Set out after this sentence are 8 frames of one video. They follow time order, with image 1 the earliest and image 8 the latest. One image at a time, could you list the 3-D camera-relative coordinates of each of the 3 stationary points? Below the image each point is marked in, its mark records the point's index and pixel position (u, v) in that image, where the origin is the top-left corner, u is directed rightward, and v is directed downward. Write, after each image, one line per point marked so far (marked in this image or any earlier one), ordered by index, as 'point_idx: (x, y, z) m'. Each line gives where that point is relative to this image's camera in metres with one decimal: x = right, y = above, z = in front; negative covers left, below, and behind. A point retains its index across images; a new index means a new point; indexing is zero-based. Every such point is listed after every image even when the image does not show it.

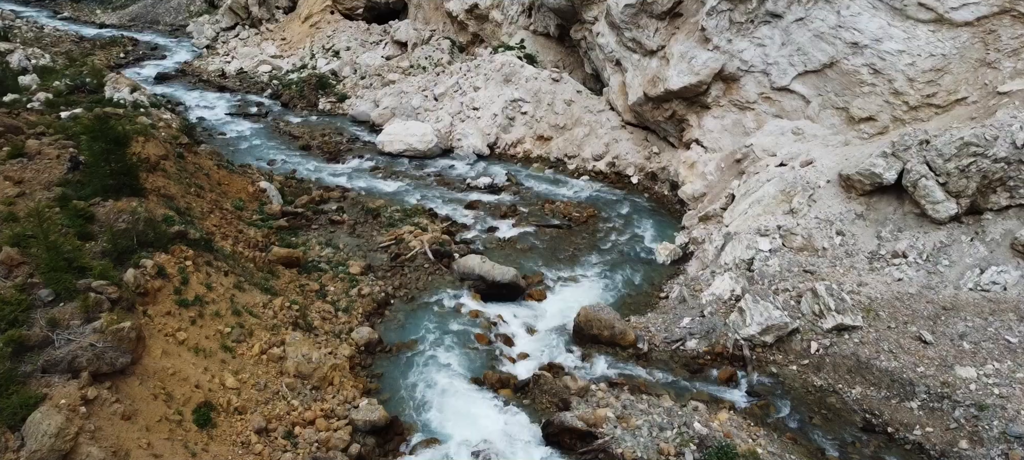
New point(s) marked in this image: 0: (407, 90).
0: (-3.1, +4.2, +19.8) m
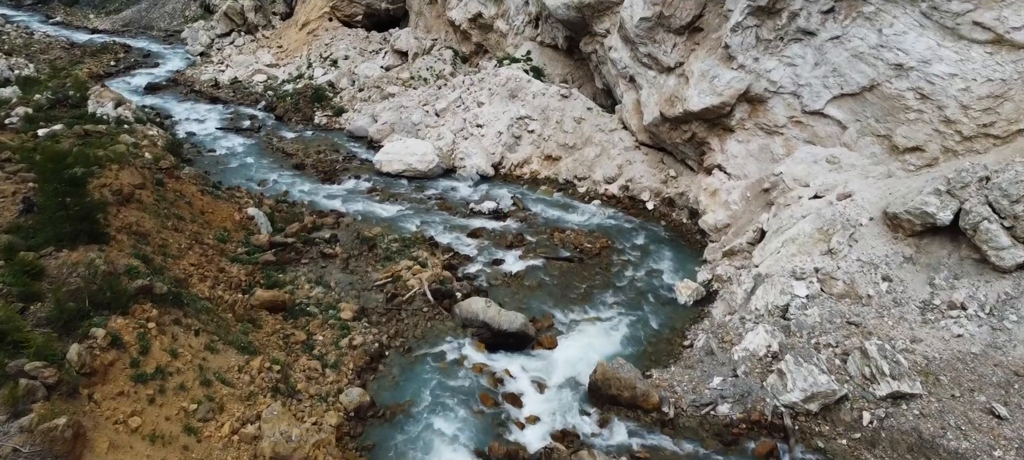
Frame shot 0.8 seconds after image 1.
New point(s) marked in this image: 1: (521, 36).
0: (-3.0, +3.6, +18.8) m
1: (+0.3, +5.7, +19.3) m
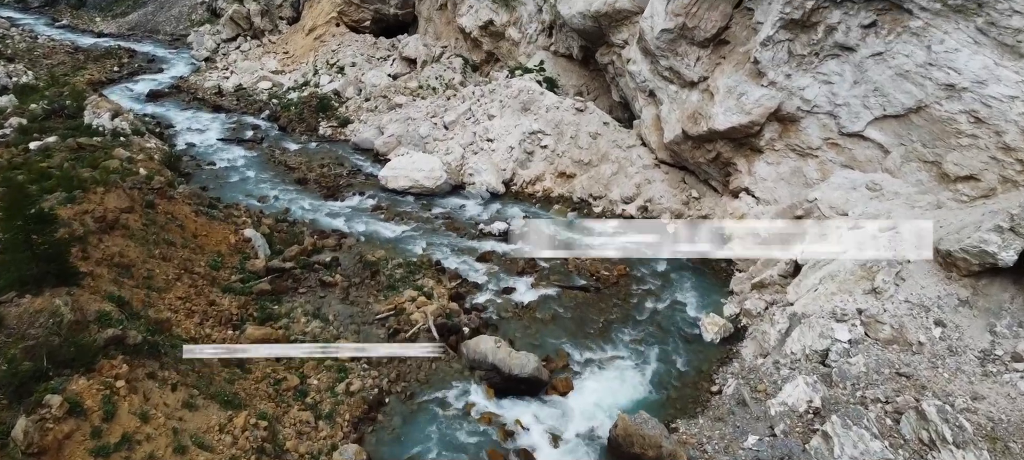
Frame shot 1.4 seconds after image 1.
0: (-2.7, +3.1, +18.0) m
1: (+0.6, +5.2, +18.5) m
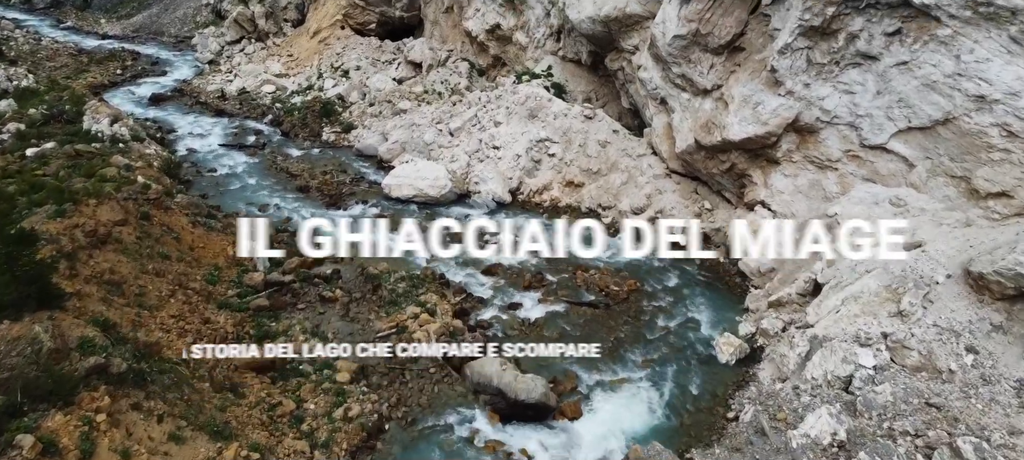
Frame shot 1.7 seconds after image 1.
0: (-2.5, +2.9, +17.7) m
1: (+0.8, +5.0, +18.1) m
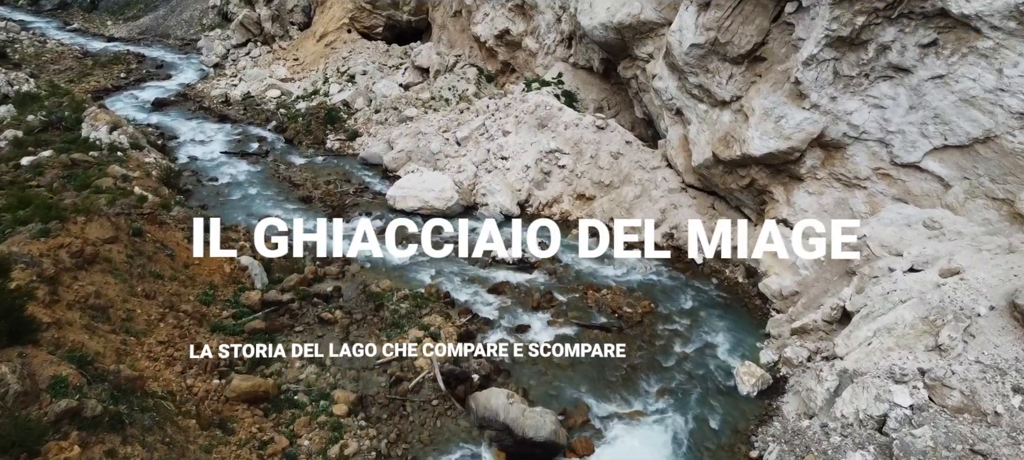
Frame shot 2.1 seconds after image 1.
0: (-2.2, +2.6, +17.2) m
1: (+1.1, +4.7, +17.6) m
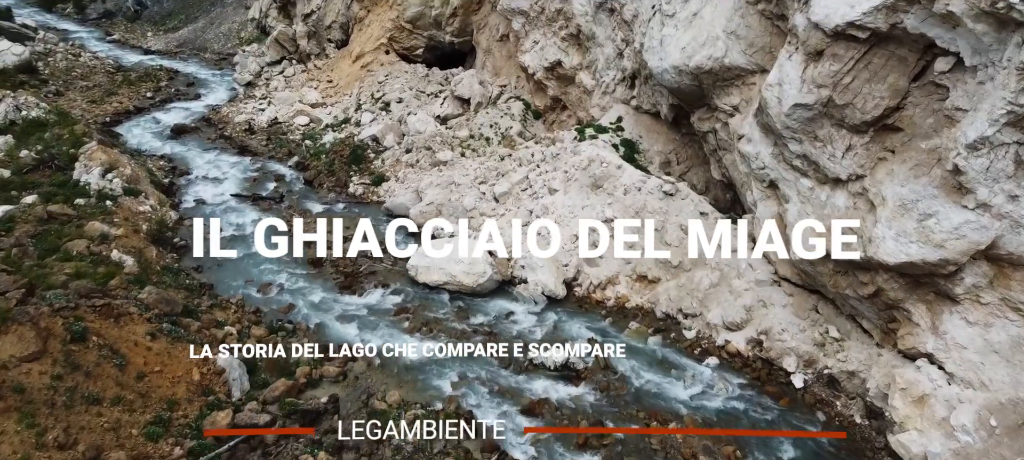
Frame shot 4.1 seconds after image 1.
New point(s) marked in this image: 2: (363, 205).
0: (-1.2, +1.1, +14.8) m
1: (+2.2, +3.1, +15.0) m
2: (-3.6, +0.6, +15.8) m
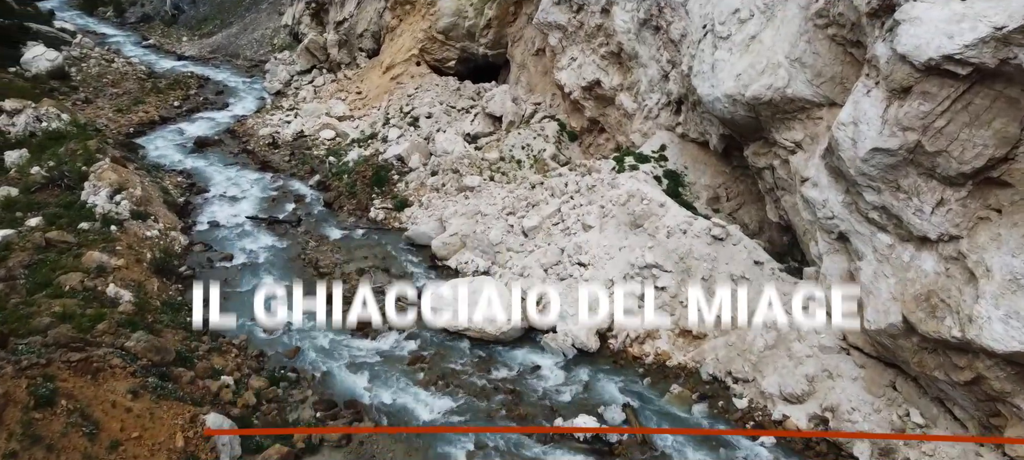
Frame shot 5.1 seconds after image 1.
0: (-0.5, +0.4, +13.7) m
1: (+2.9, +2.3, +13.7) m
2: (-2.9, 0.0, +14.8) m
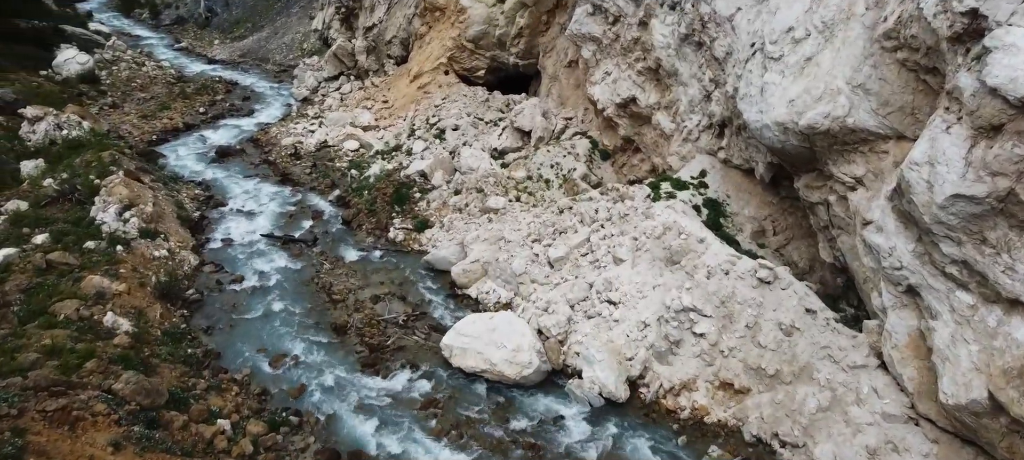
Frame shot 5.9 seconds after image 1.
0: (0.0, -0.1, +12.8) m
1: (+3.5, +1.6, +12.7) m
2: (-2.4, -0.5, +14.0) m
